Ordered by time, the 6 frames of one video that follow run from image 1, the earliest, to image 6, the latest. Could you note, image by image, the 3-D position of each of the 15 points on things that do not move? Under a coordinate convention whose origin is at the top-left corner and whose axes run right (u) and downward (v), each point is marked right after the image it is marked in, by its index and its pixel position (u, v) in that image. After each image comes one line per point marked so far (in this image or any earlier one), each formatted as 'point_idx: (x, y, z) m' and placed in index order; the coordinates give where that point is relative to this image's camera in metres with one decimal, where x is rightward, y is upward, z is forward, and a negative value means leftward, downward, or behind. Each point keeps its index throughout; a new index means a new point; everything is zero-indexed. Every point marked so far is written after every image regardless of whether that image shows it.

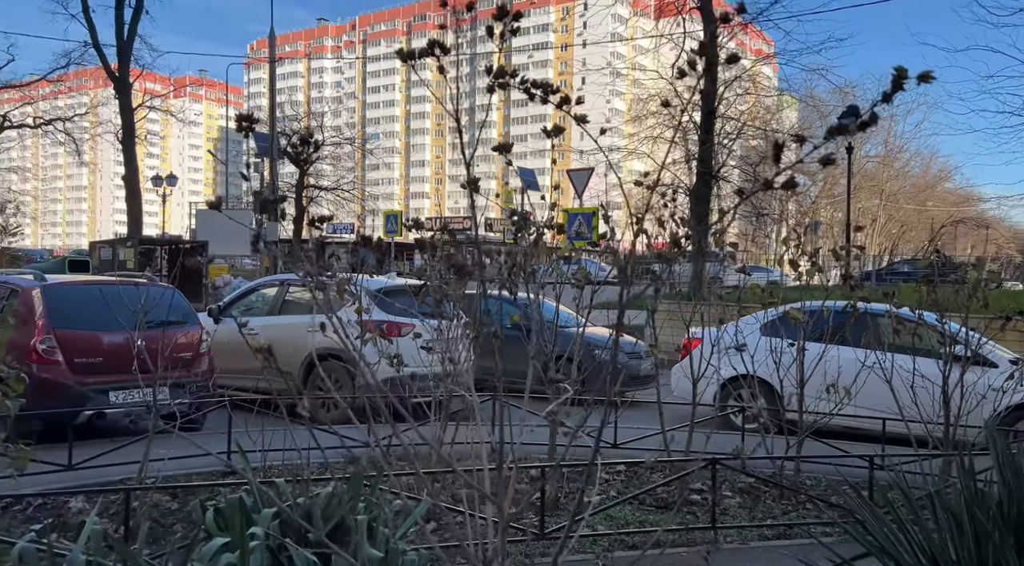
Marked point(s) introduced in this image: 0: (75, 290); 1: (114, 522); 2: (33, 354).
0: (-3.5, 0.0, +8.1) m
1: (-2.1, -1.3, +5.2) m
2: (-3.6, -0.5, +7.6) m
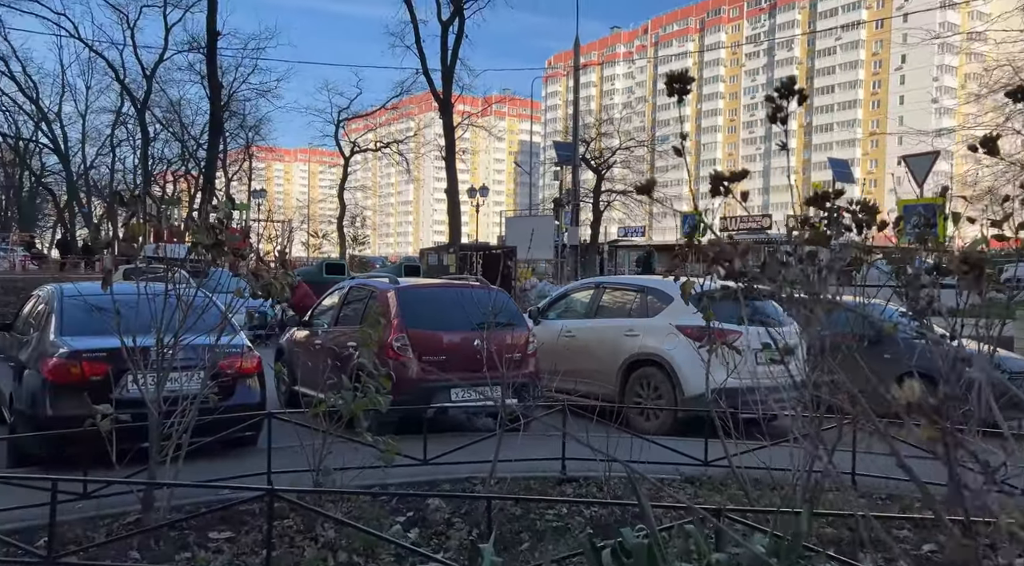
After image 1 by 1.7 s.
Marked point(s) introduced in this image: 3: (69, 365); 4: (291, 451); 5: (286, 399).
0: (-0.8, -0.1, +8.6) m
1: (-0.2, -1.3, +5.5) m
2: (-1.0, -0.6, +8.2) m
3: (-2.9, -0.6, +6.7) m
4: (-1.4, -1.1, +6.4) m
5: (-2.2, -1.1, +9.5) m
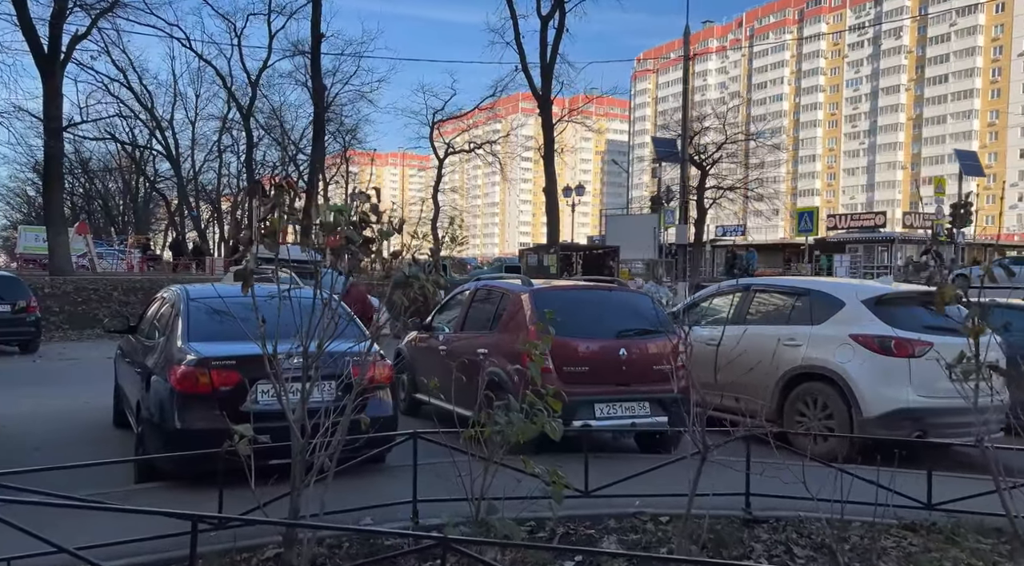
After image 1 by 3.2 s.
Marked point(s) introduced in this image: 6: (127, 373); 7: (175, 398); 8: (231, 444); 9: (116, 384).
0: (+0.4, -0.1, +7.9) m
1: (+0.7, -1.3, +4.7) m
2: (+0.1, -0.6, +7.5) m
3: (-1.9, -0.6, +6.1) m
4: (-0.5, -1.1, +5.8) m
5: (-0.9, -1.1, +8.9) m
6: (-3.2, -0.7, +8.1) m
7: (-2.1, -0.7, +6.2) m
8: (-1.3, -0.7, +4.4) m
9: (-3.7, -0.9, +9.0) m
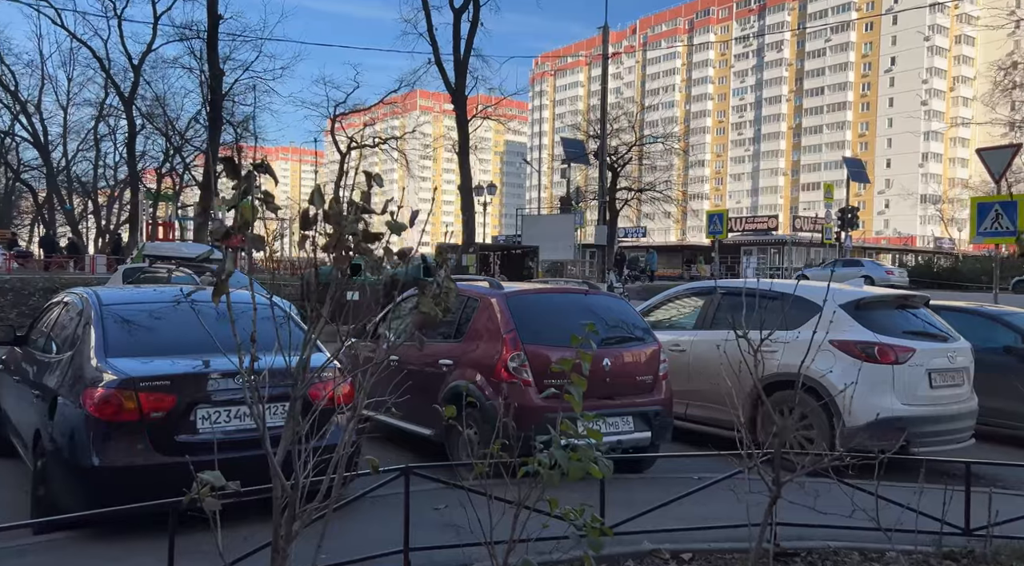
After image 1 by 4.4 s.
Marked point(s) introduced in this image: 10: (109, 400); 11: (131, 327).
0: (+0.1, -0.1, +7.1) m
1: (+0.8, -1.3, +4.0) m
2: (-0.1, -0.6, +6.7) m
3: (-2.0, -0.6, +5.1) m
4: (-0.5, -1.1, +4.9) m
5: (-1.3, -1.2, +8.0) m
6: (-3.4, -0.8, +6.9) m
7: (-2.1, -0.7, +5.1) m
8: (-1.1, -0.7, +3.5) m
9: (-4.1, -0.9, +7.8) m
10: (-2.0, -0.6, +5.1) m
11: (-2.3, -0.3, +5.9) m
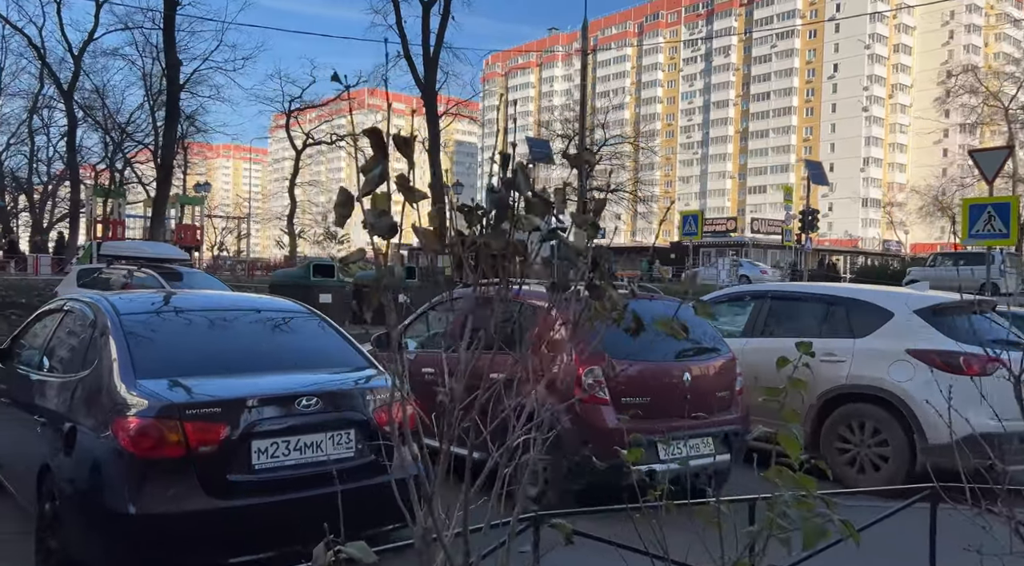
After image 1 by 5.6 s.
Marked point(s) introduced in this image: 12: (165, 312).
0: (+0.5, -0.1, +6.3) m
1: (+1.3, -1.3, +3.2) m
2: (+0.3, -0.6, +5.9) m
3: (-1.5, -0.6, +4.2) m
4: (0.0, -1.1, +4.1) m
5: (-0.9, -1.2, +7.1) m
6: (-3.0, -0.8, +5.9) m
7: (-1.6, -0.8, +4.2) m
8: (-0.5, -0.8, +2.7) m
9: (-3.7, -0.9, +6.8) m
10: (-1.5, -0.6, +4.2) m
11: (-1.8, -0.3, +5.0) m
12: (-1.9, -0.2, +5.3) m
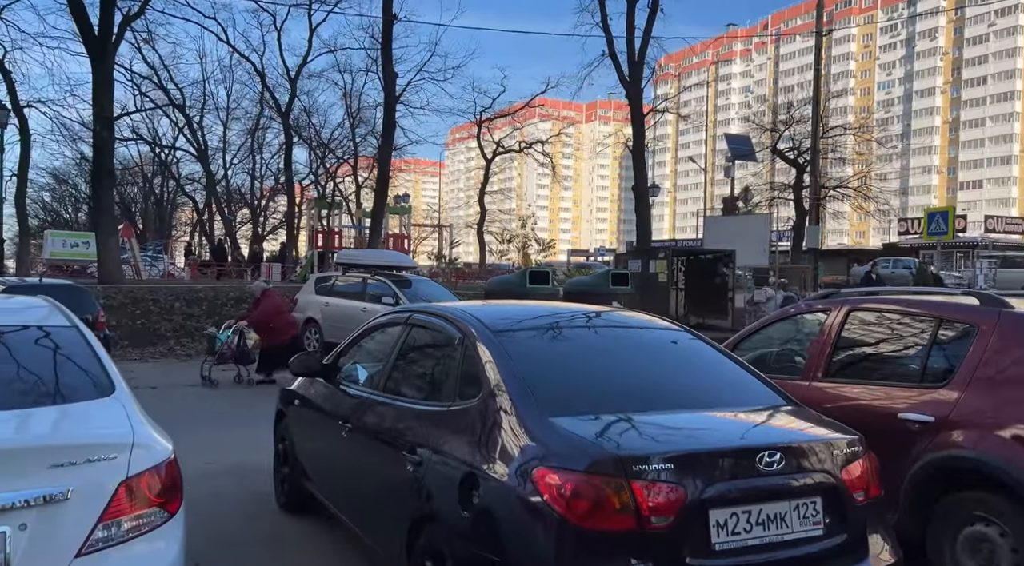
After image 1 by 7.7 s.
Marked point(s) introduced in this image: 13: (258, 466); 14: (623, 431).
0: (+2.7, -0.2, +4.8) m
1: (+2.8, -1.4, +1.6) m
2: (+2.4, -0.7, +4.5) m
3: (+0.3, -0.7, +3.1) m
4: (+1.7, -1.2, +2.8) m
5: (+1.4, -1.2, +5.9) m
6: (-0.9, -0.8, +5.1) m
7: (+0.1, -0.8, +3.2) m
8: (+0.9, -0.8, +1.4) m
9: (-1.4, -1.0, +6.1) m
10: (+0.2, -0.7, +3.2) m
11: (+0.1, -0.3, +4.0) m
12: (+0.1, -0.2, +4.3) m
13: (-1.9, -1.4, +7.3) m
14: (+0.4, -0.5, +3.4) m
